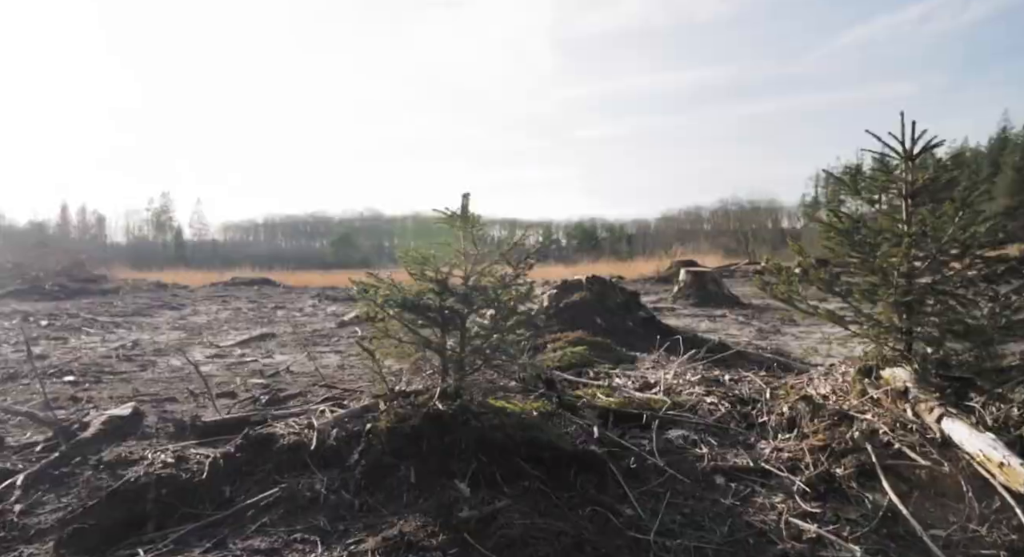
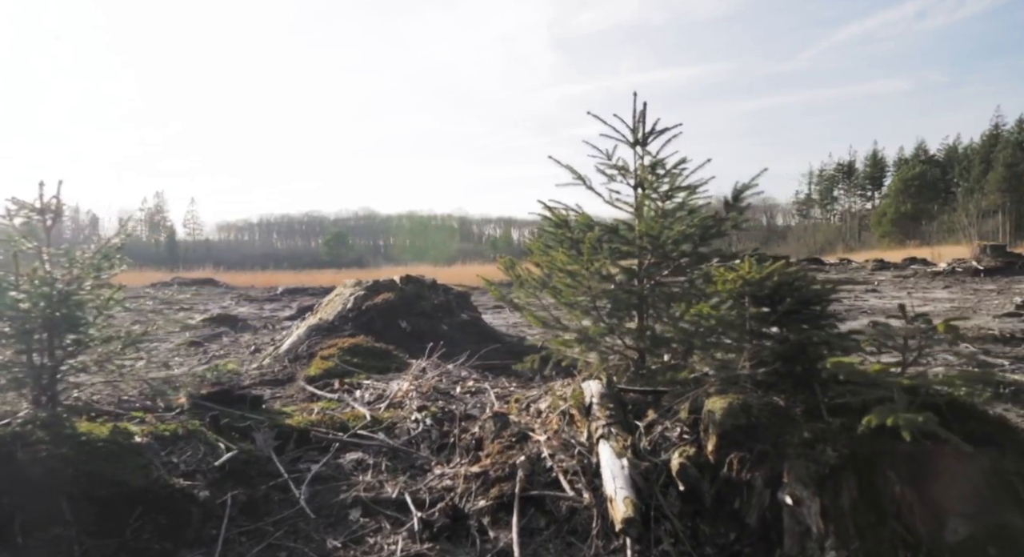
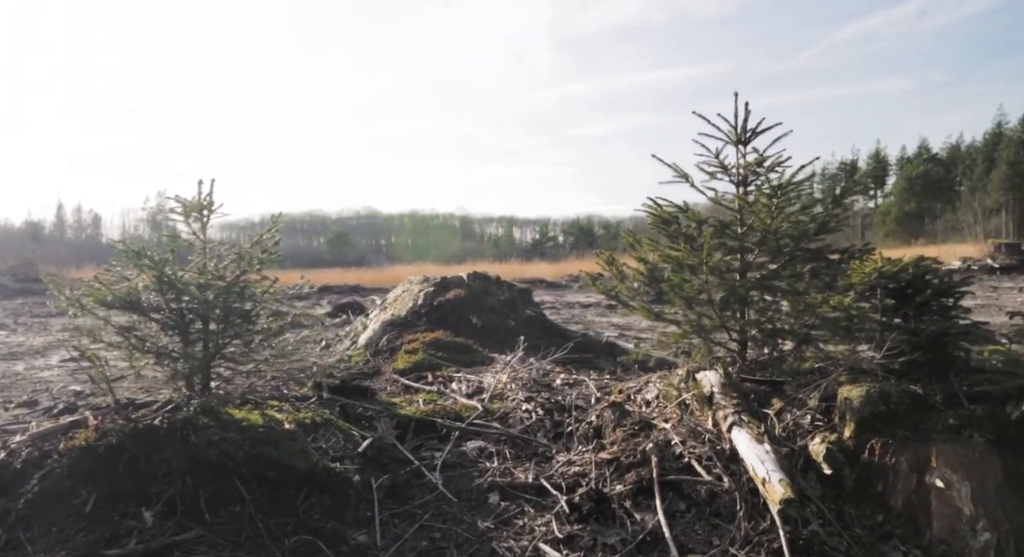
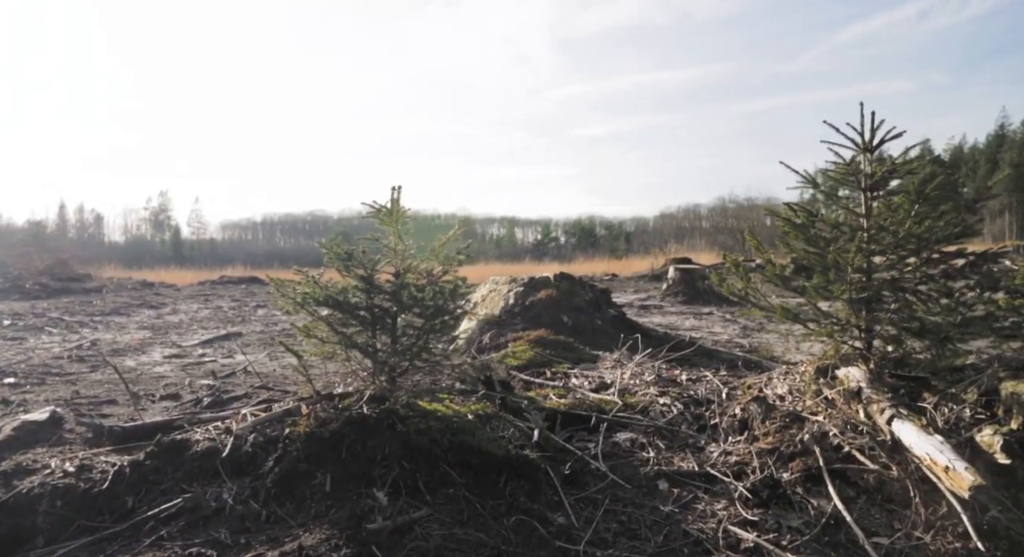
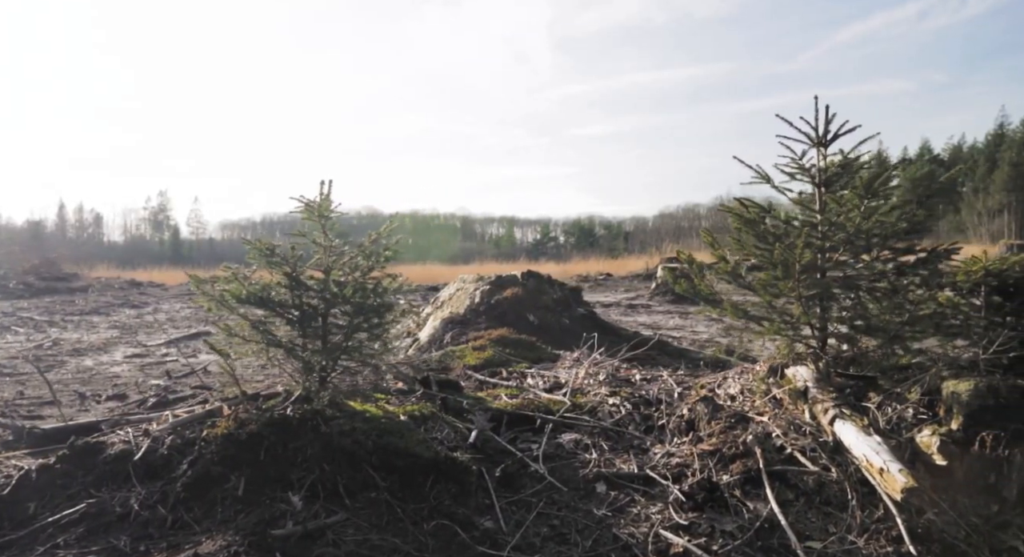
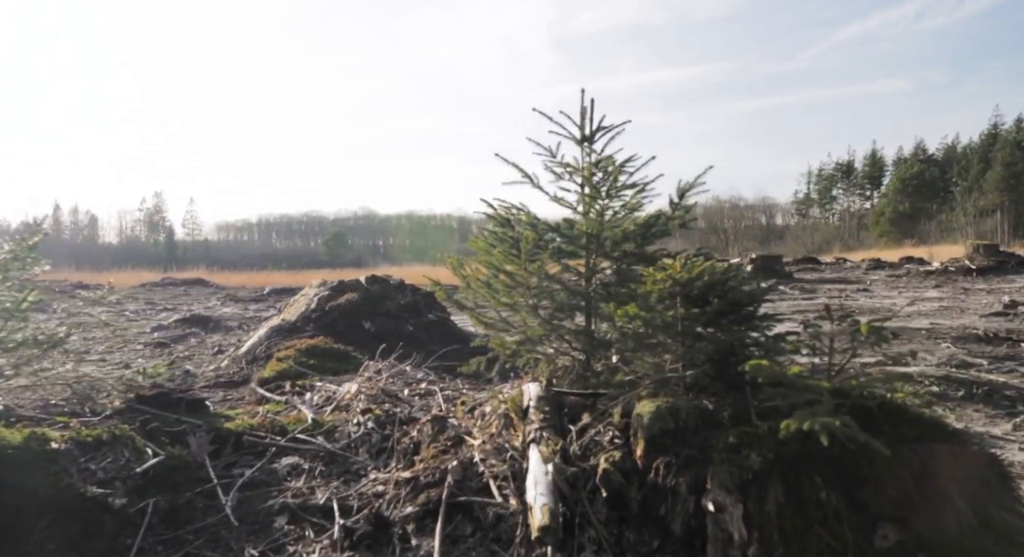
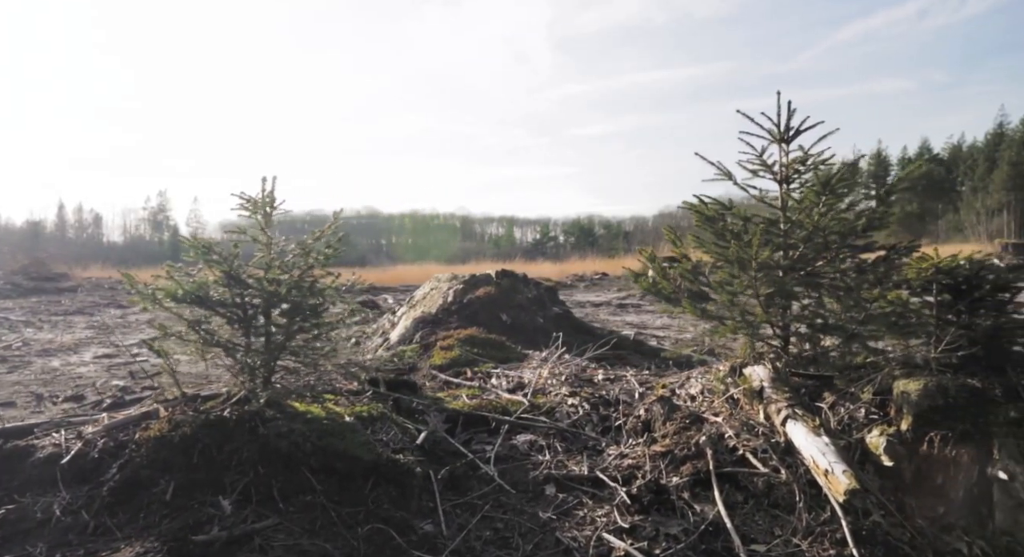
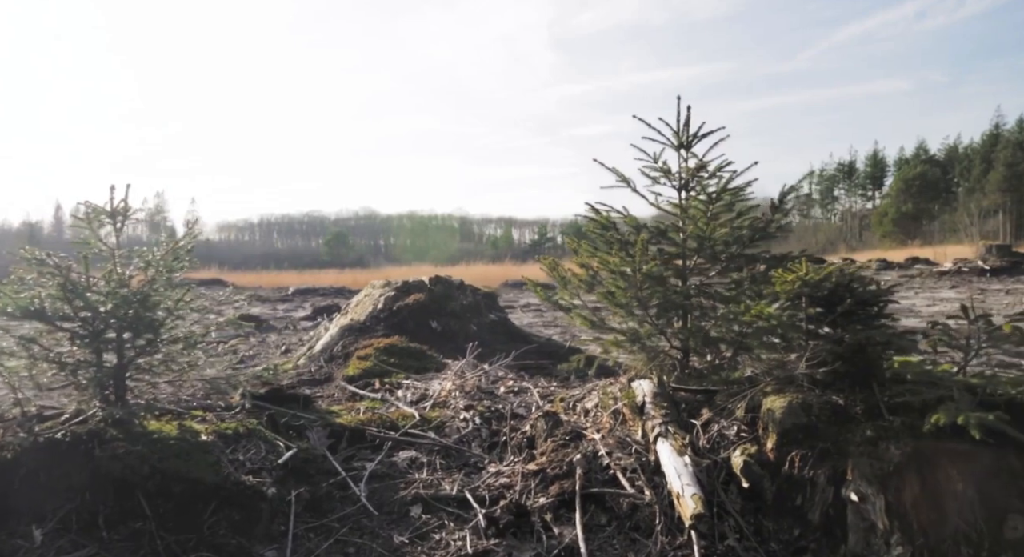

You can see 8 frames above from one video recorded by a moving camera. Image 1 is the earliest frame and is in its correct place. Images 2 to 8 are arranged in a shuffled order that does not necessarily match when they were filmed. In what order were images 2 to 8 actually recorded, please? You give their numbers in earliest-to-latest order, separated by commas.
4, 5, 7, 3, 8, 2, 6
